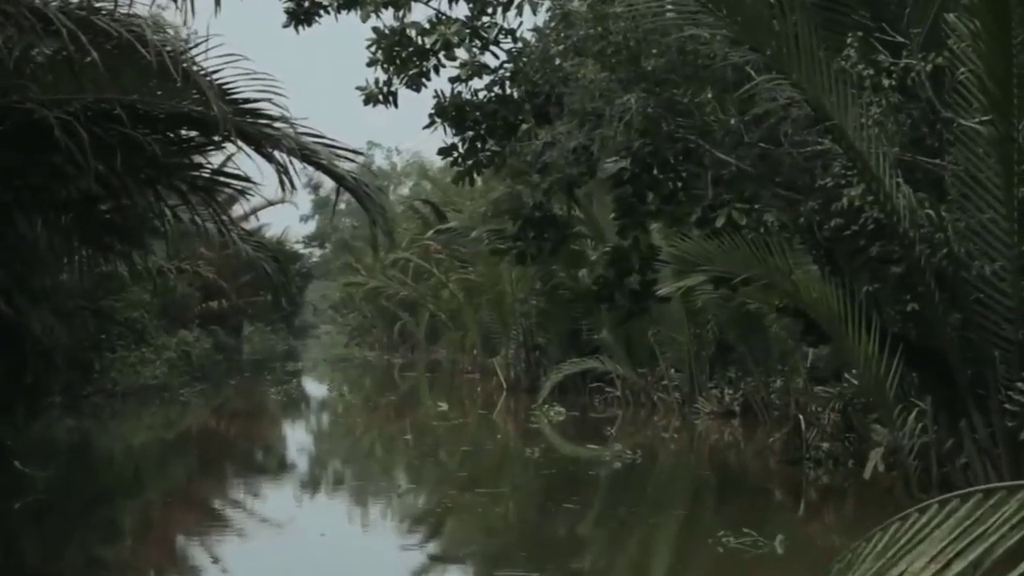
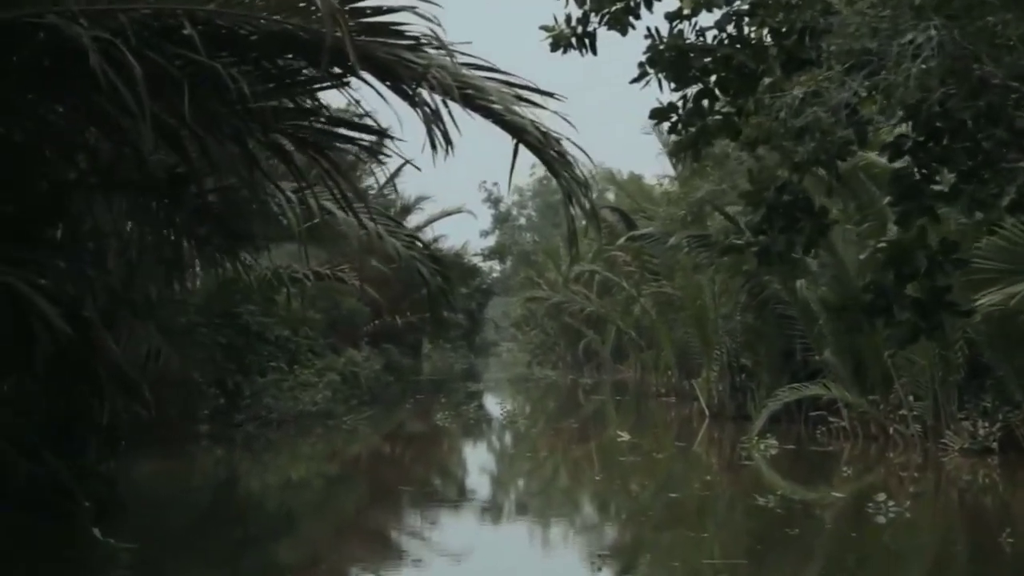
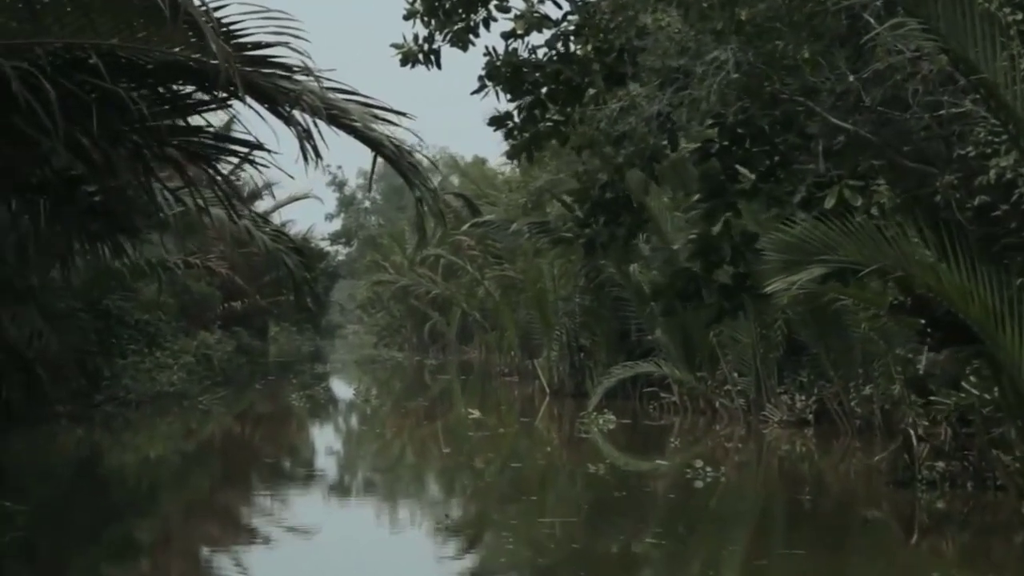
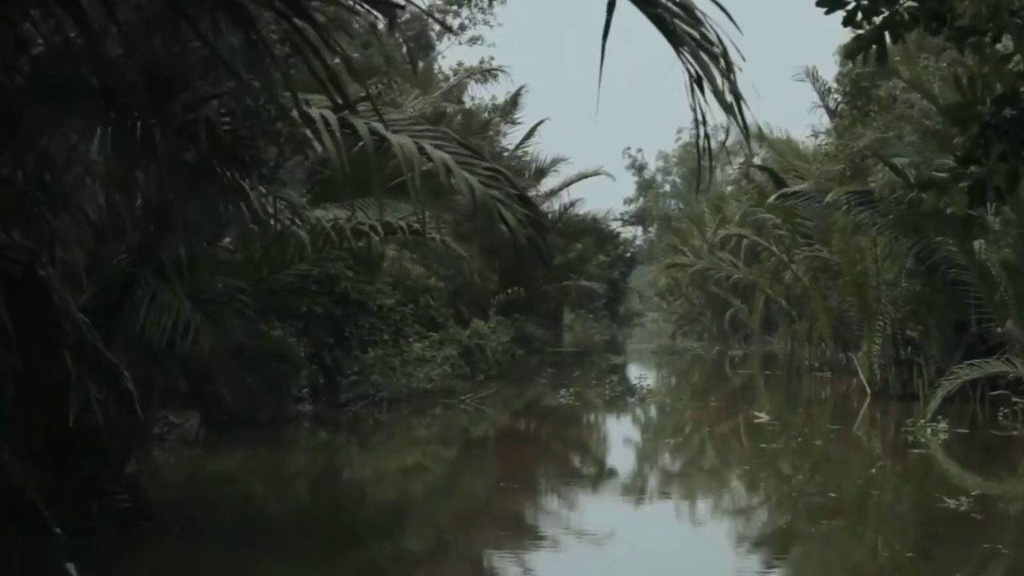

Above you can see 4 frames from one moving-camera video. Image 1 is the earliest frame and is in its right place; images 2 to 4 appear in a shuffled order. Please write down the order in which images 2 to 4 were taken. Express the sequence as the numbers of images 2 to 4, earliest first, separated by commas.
3, 2, 4
